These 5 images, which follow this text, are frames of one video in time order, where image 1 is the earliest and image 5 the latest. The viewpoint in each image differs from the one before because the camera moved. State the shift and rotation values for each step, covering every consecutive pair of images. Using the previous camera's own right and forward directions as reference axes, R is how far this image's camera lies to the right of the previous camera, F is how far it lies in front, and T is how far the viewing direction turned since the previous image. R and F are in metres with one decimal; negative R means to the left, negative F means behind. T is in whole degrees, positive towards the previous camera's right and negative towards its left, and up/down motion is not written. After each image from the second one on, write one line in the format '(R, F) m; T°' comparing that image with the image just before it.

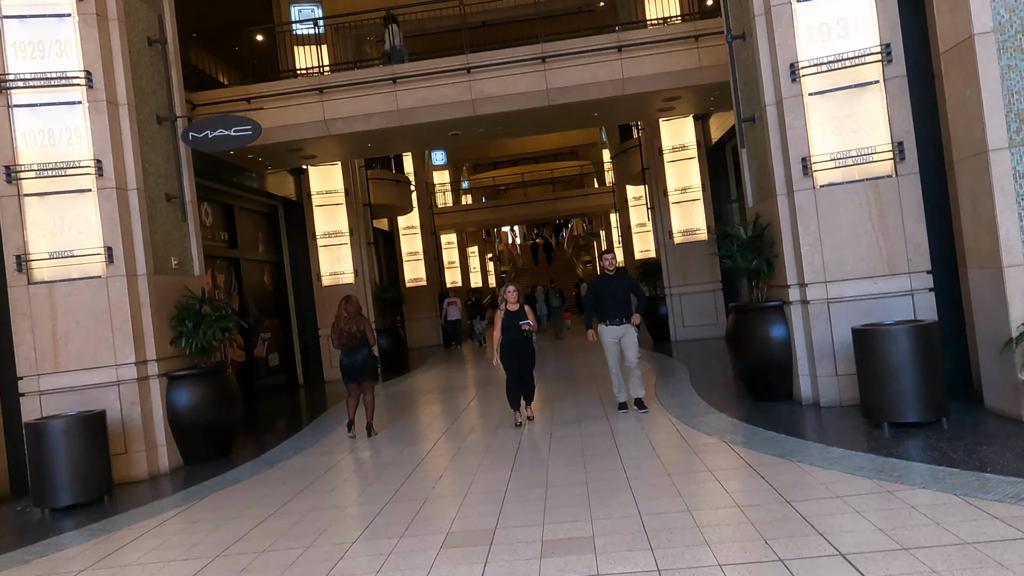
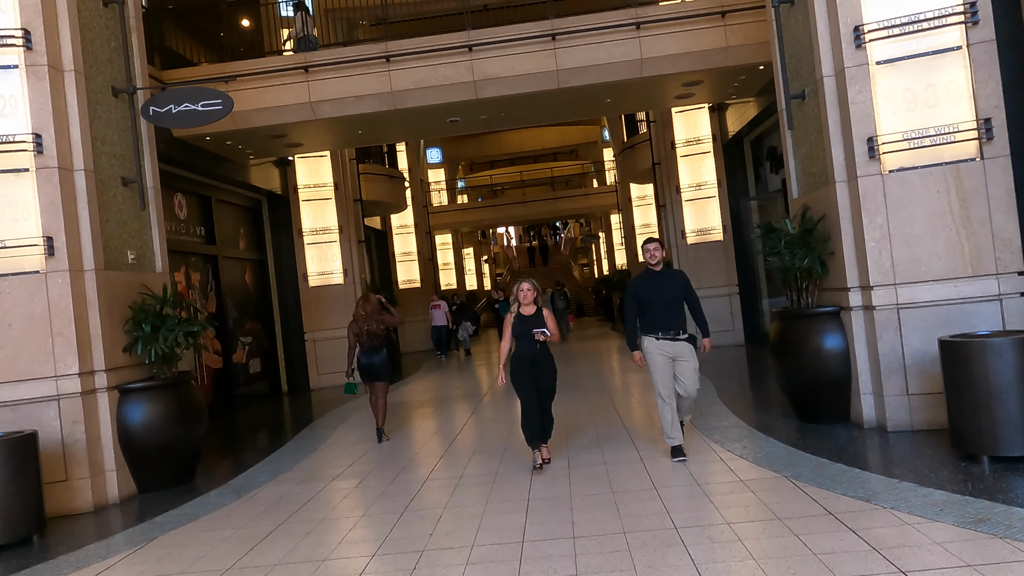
(-0.1, +1.0) m; +1°
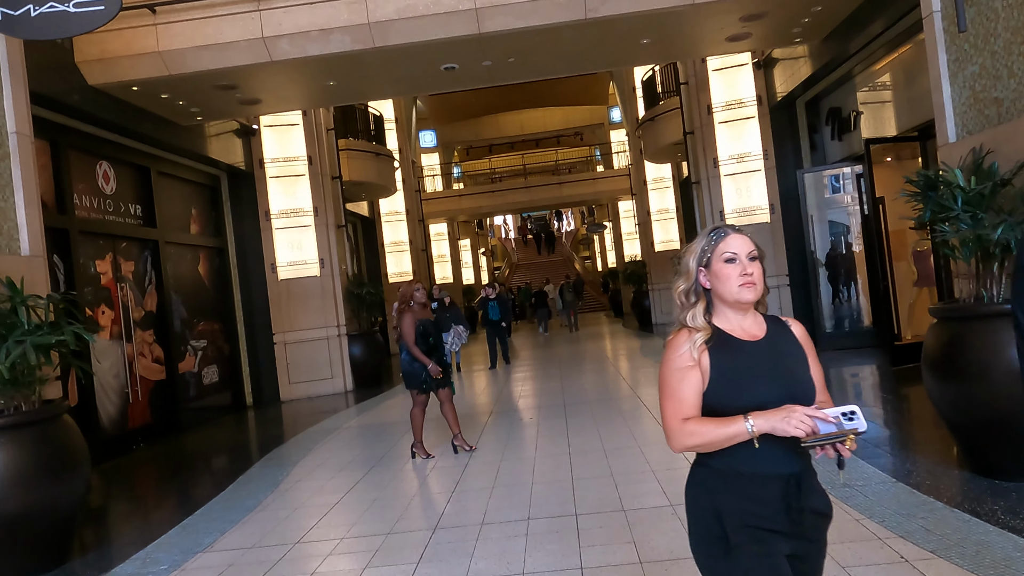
(-0.2, +2.1) m; 0°
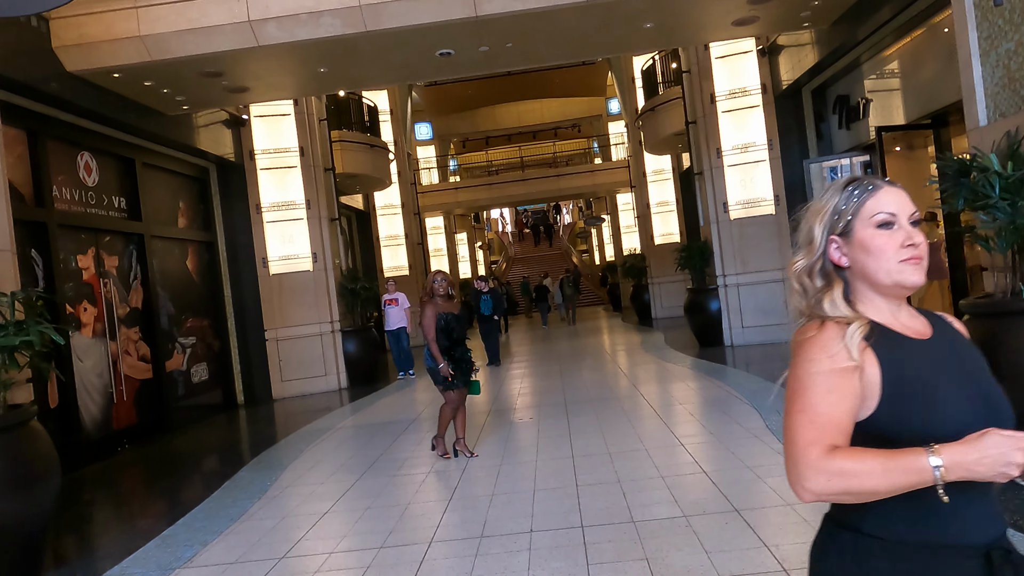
(0.0, +0.3) m; 0°
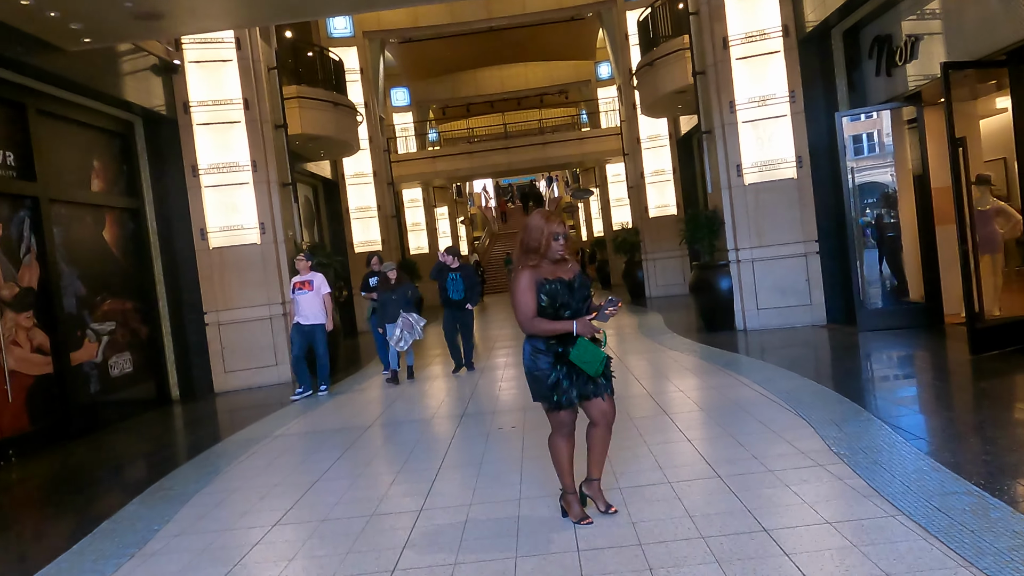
(+0.1, +1.5) m; +1°
